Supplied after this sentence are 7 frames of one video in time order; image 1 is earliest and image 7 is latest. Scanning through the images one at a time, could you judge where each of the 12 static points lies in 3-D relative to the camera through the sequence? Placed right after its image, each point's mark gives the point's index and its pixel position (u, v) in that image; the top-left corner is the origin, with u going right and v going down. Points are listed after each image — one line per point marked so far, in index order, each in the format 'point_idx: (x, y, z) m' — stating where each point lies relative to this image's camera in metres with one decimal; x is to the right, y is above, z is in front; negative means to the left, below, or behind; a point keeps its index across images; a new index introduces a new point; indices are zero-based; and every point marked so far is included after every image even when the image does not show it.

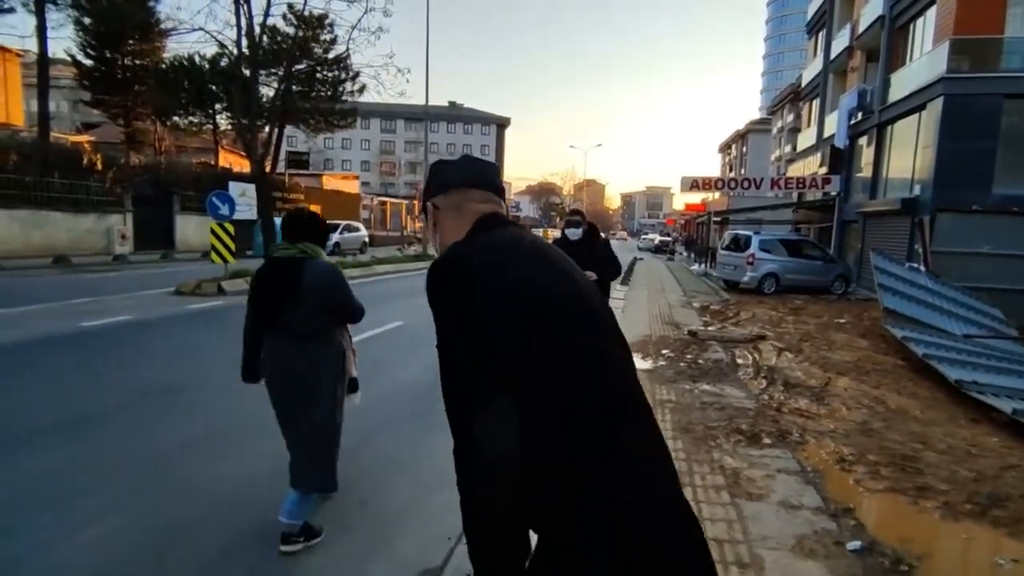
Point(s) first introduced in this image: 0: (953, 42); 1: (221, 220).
0: (+11.3, +6.3, +16.2) m
1: (-7.0, +1.7, +15.2) m
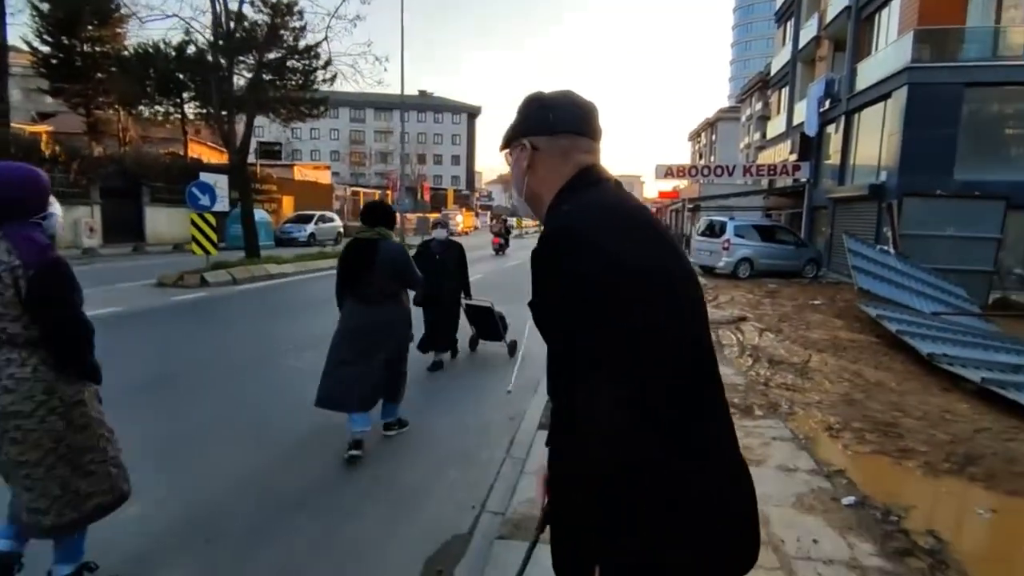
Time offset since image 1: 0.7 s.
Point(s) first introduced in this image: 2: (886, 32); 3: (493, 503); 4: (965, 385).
0: (+10.8, +6.8, +16.8) m
1: (-7.4, +1.9, +15.1) m
2: (+11.3, +7.7, +19.0) m
3: (-0.1, -1.4, +3.9) m
4: (+4.5, -0.9, +6.3) m
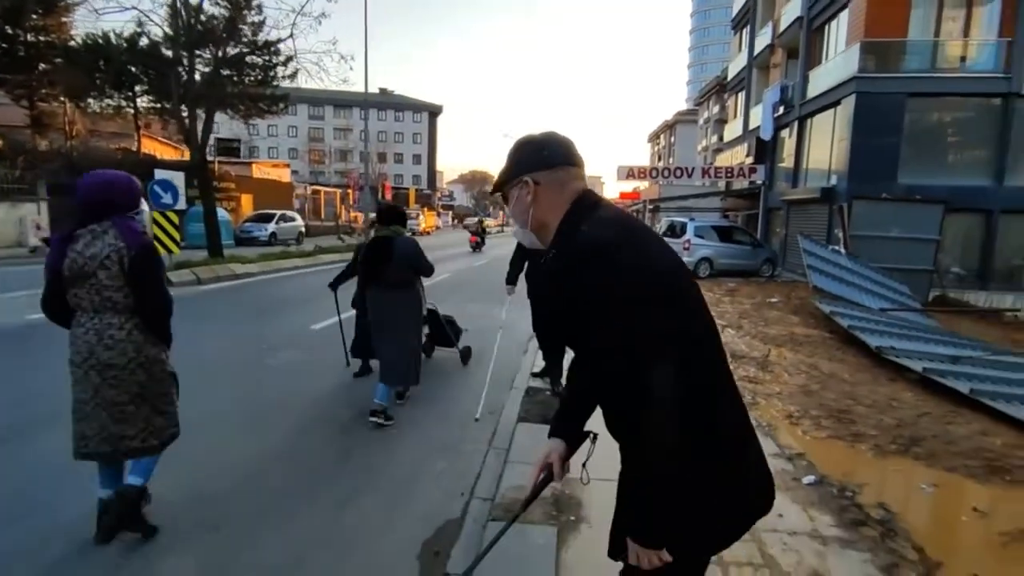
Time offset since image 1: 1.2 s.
0: (+9.9, +6.8, +17.6) m
1: (-8.2, +1.9, +14.9) m
2: (+10.2, +7.7, +19.9) m
3: (-0.2, -1.3, +4.2) m
4: (+4.3, -0.9, +6.8) m
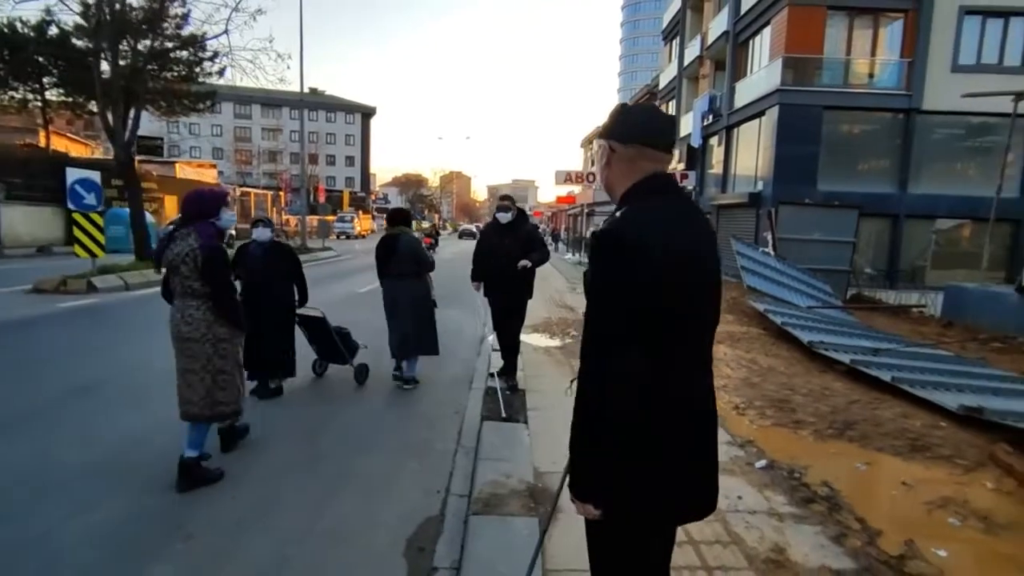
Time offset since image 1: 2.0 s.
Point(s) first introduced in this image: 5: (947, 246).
0: (+8.1, +6.8, +18.8) m
1: (-9.5, +1.7, +14.1) m
2: (+8.3, +7.7, +21.0) m
3: (-0.4, -1.3, +4.3) m
4: (+3.8, -0.9, +7.4) m
5: (+13.4, +1.3, +19.5) m
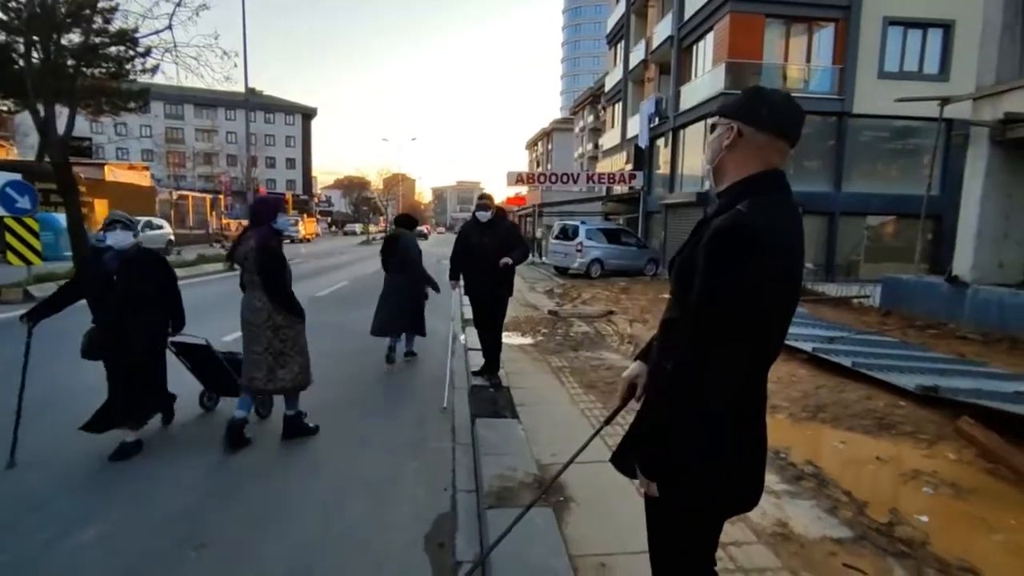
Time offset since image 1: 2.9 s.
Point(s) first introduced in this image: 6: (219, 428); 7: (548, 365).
0: (+6.7, +7.0, +19.5) m
1: (-10.3, +1.5, +13.3) m
2: (+6.6, +7.9, +21.8) m
3: (-0.3, -1.3, +4.3) m
4: (+3.5, -0.8, +7.8) m
5: (+12.0, +1.5, +20.7) m
6: (-2.5, -1.2, +5.3) m
7: (+0.5, -1.0, +7.8) m
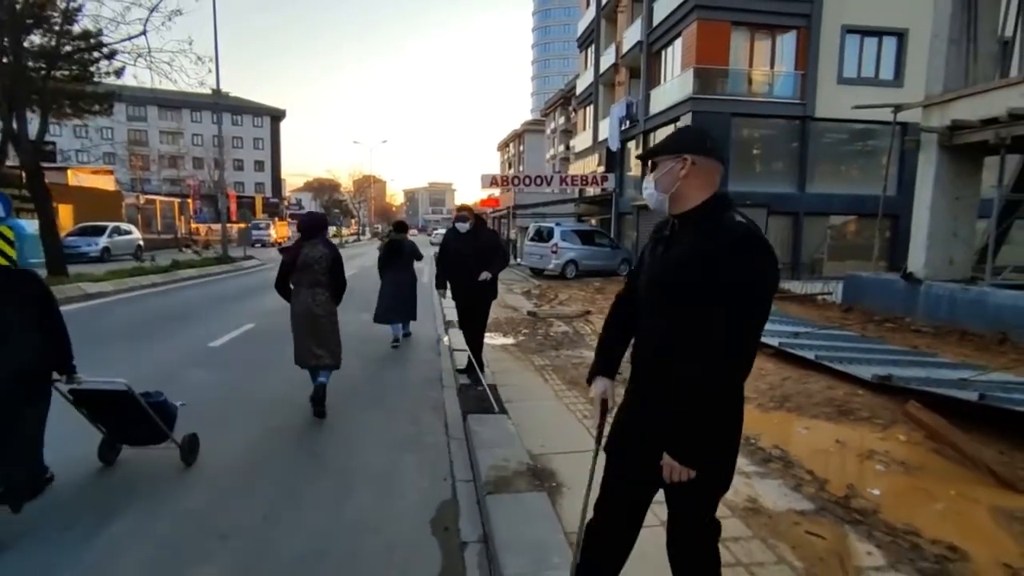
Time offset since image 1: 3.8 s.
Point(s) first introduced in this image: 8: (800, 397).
0: (+5.9, +7.0, +20.2) m
1: (-10.8, +1.3, +13.2) m
2: (+5.6, +7.9, +22.4) m
3: (-0.4, -1.4, +4.7) m
4: (+3.3, -0.8, +8.3) m
5: (+11.2, +1.6, +21.5) m
6: (-2.6, -1.2, +5.5) m
7: (+0.2, -1.0, +8.2) m
8: (+2.8, -1.1, +6.1) m
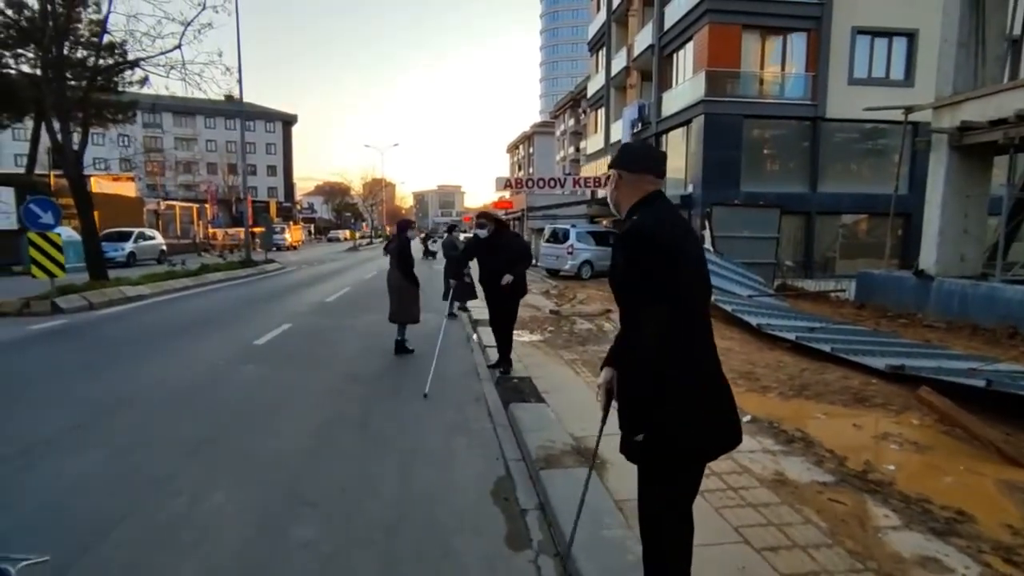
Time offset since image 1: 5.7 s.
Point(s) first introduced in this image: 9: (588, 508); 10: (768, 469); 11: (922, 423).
0: (+6.4, +7.0, +20.6) m
1: (-10.4, +1.3, +13.8) m
2: (+6.2, +7.9, +22.8) m
3: (0.0, -1.4, +5.1) m
4: (+3.7, -0.8, +8.8) m
5: (+11.7, +1.7, +21.8) m
6: (-2.2, -1.3, +6.0) m
7: (+0.7, -1.0, +8.6) m
8: (+3.2, -1.0, +6.5) m
9: (+0.5, -1.4, +3.9) m
10: (+1.8, -1.3, +4.4) m
11: (+3.5, -1.2, +5.4) m
